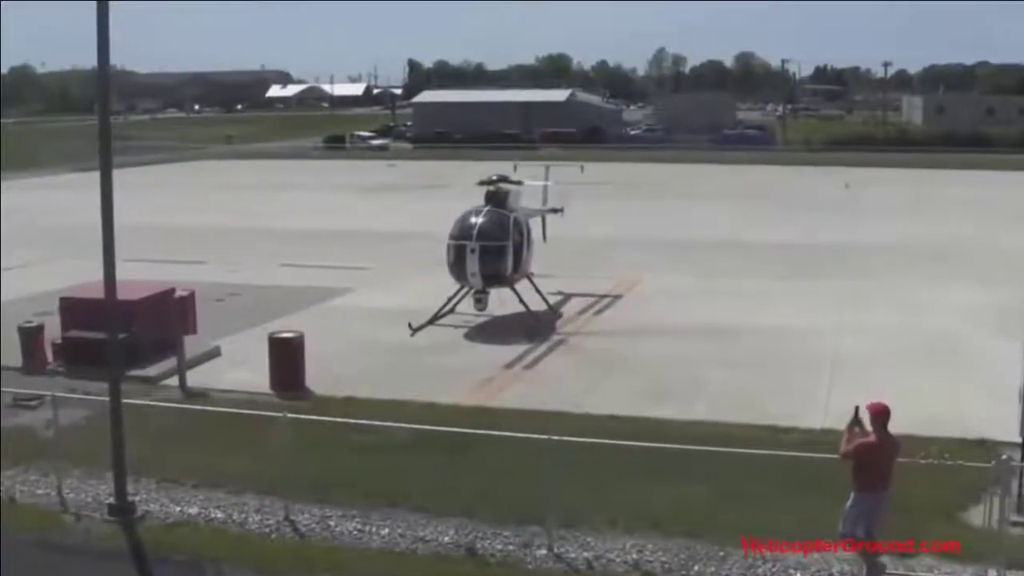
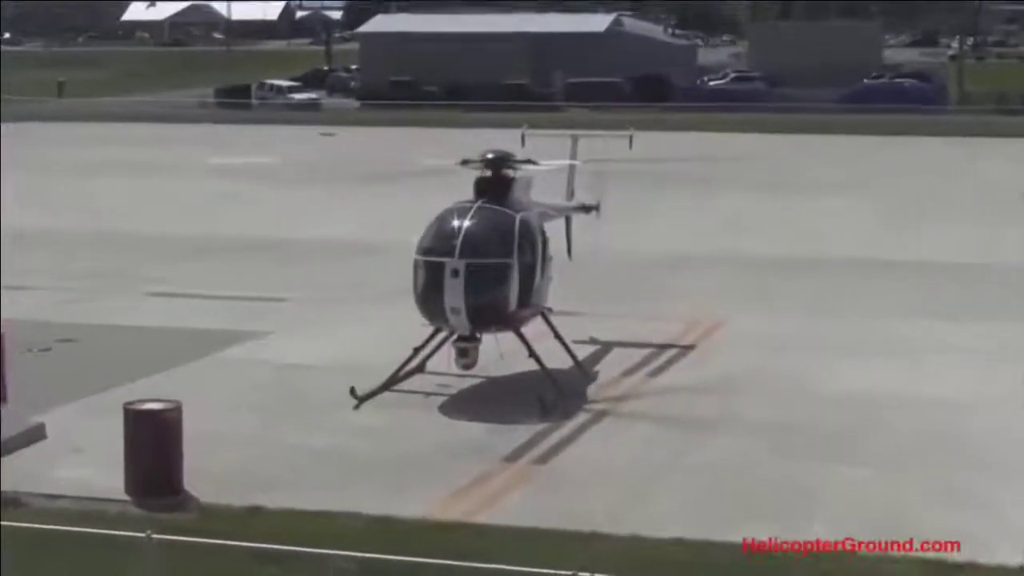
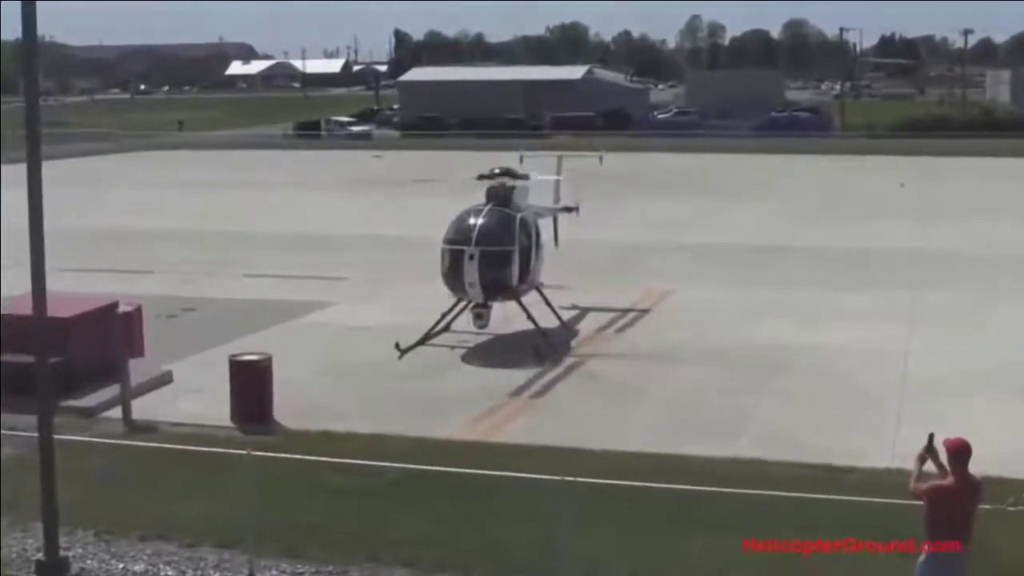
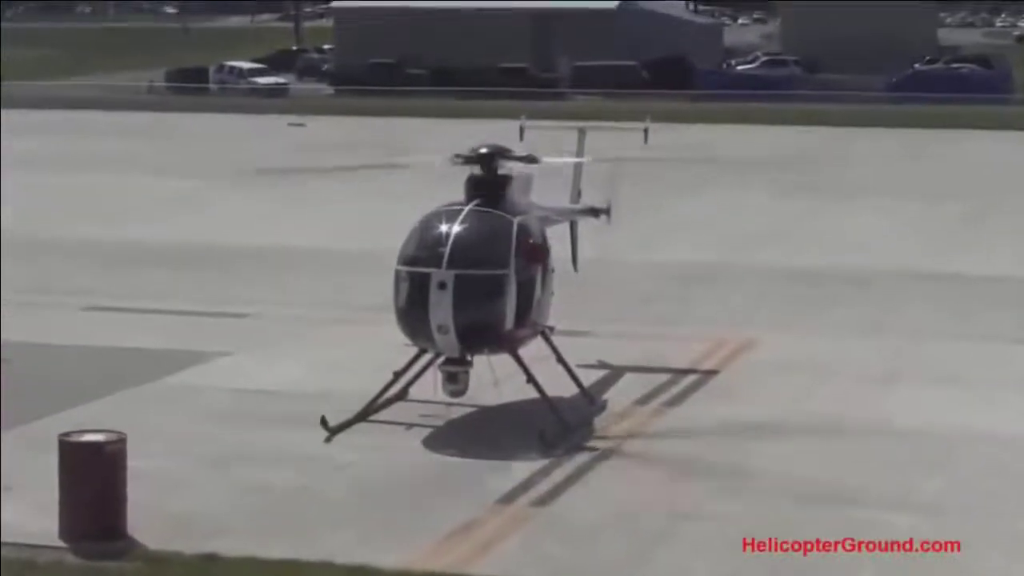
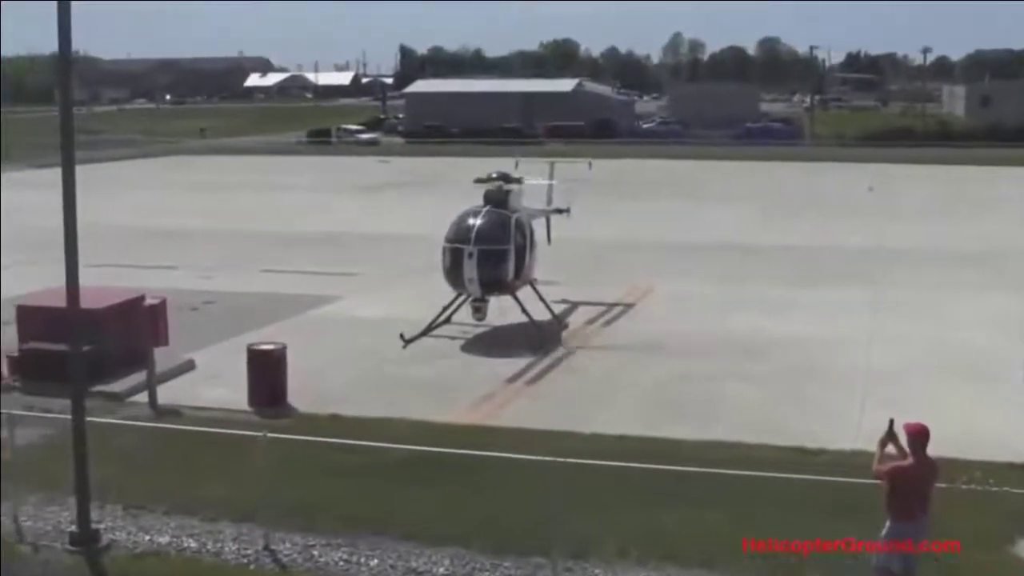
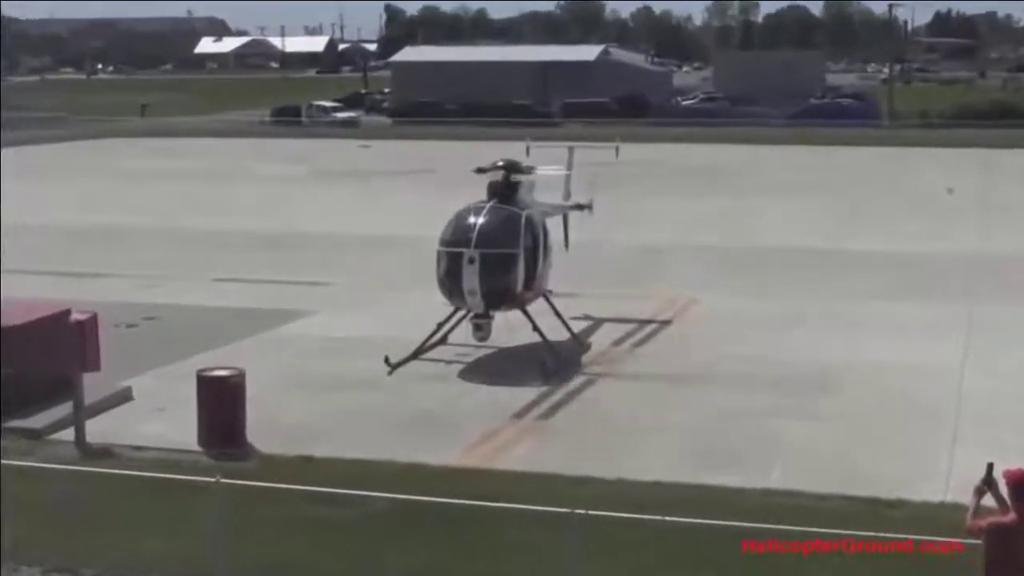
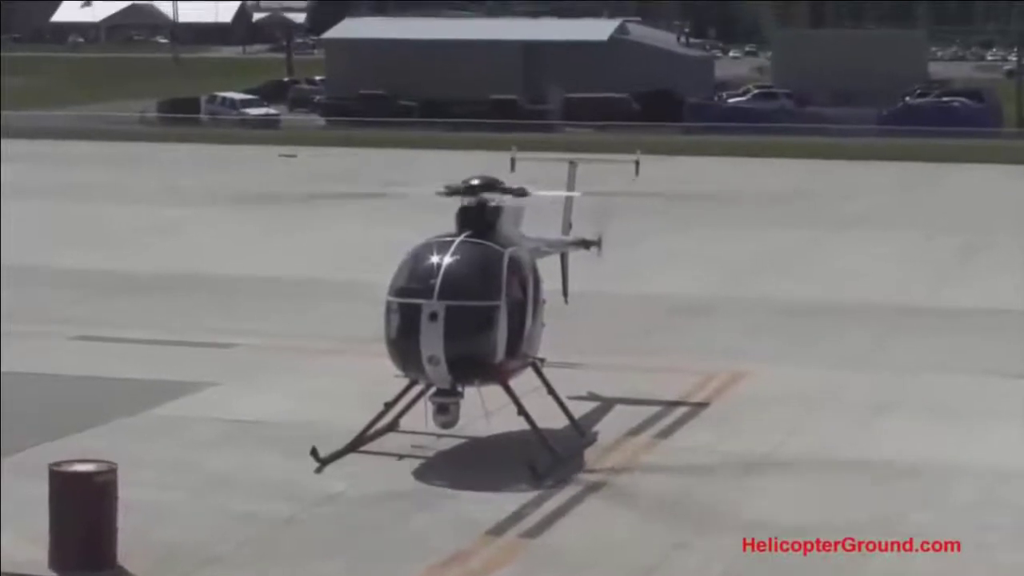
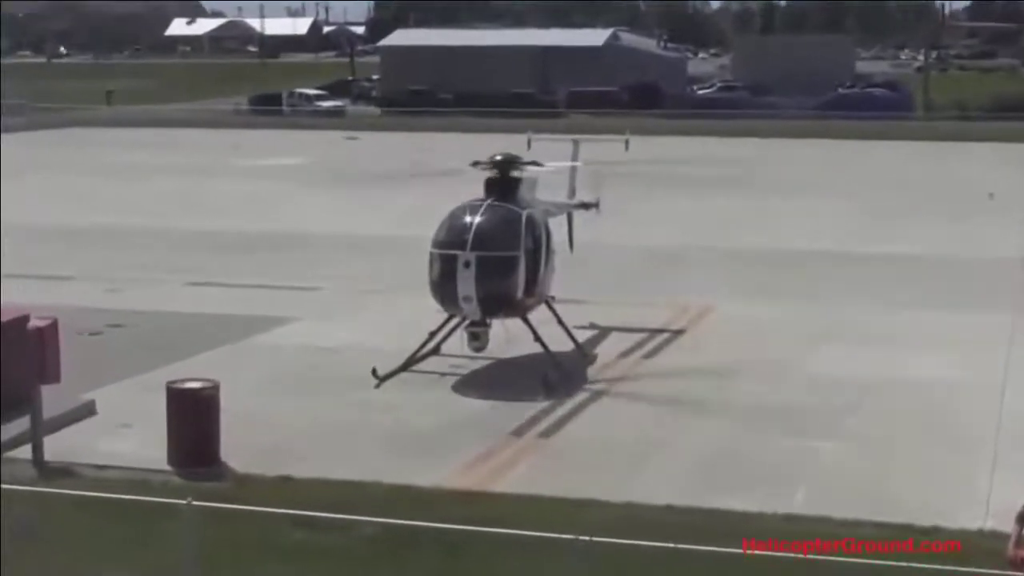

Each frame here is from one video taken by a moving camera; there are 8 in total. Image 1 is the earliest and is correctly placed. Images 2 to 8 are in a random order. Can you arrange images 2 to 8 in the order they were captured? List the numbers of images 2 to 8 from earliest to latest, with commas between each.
5, 3, 6, 8, 2, 4, 7
